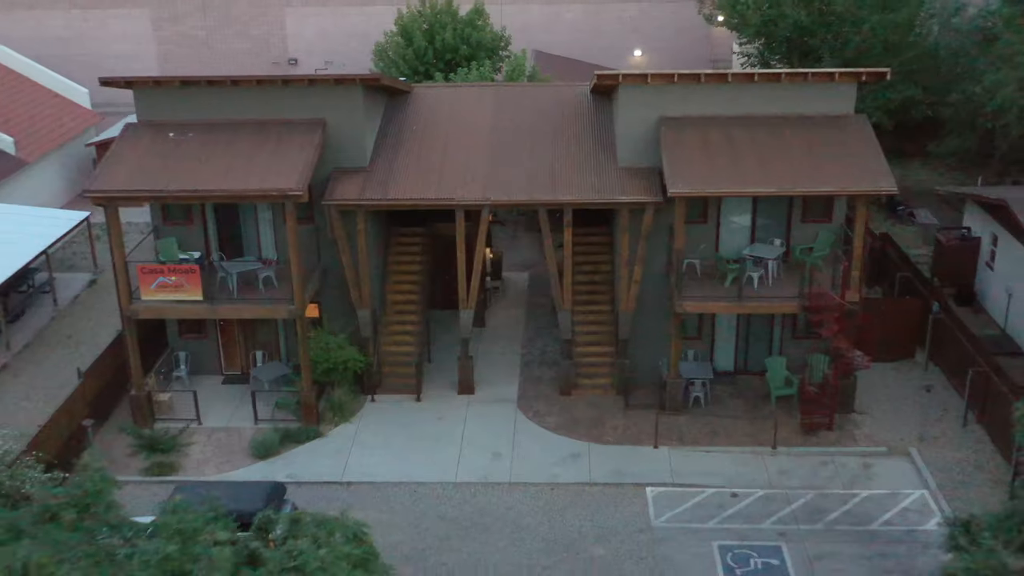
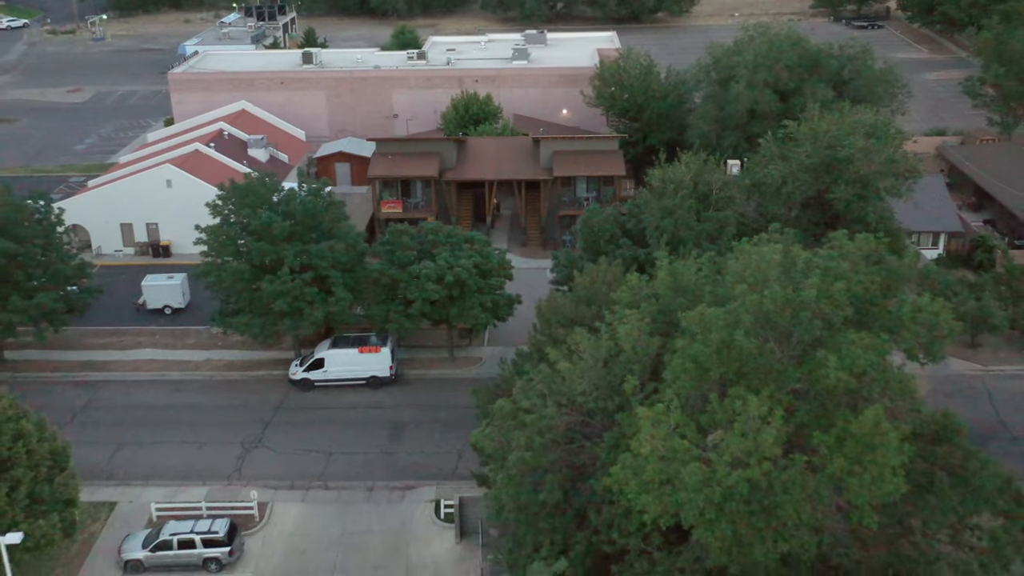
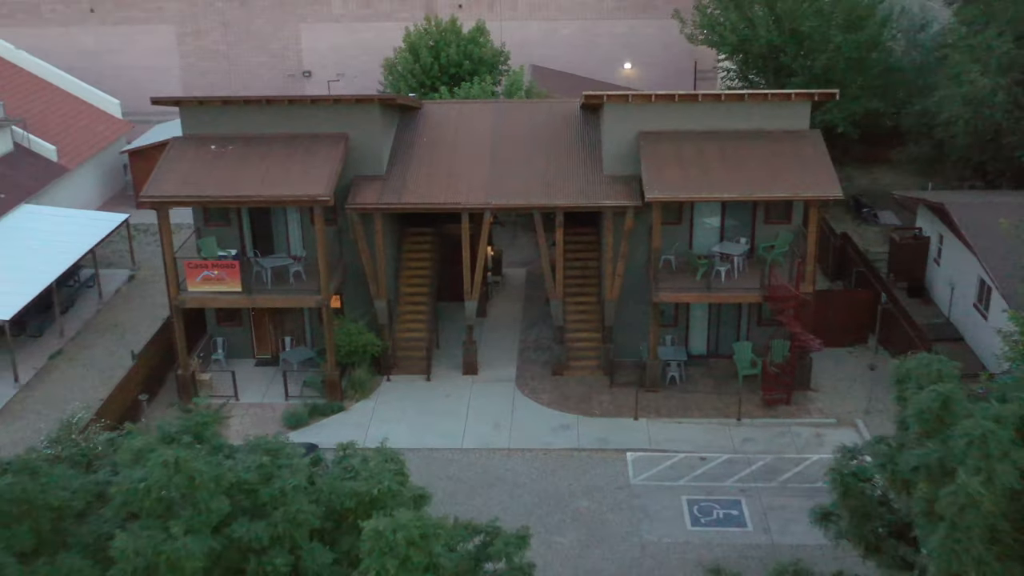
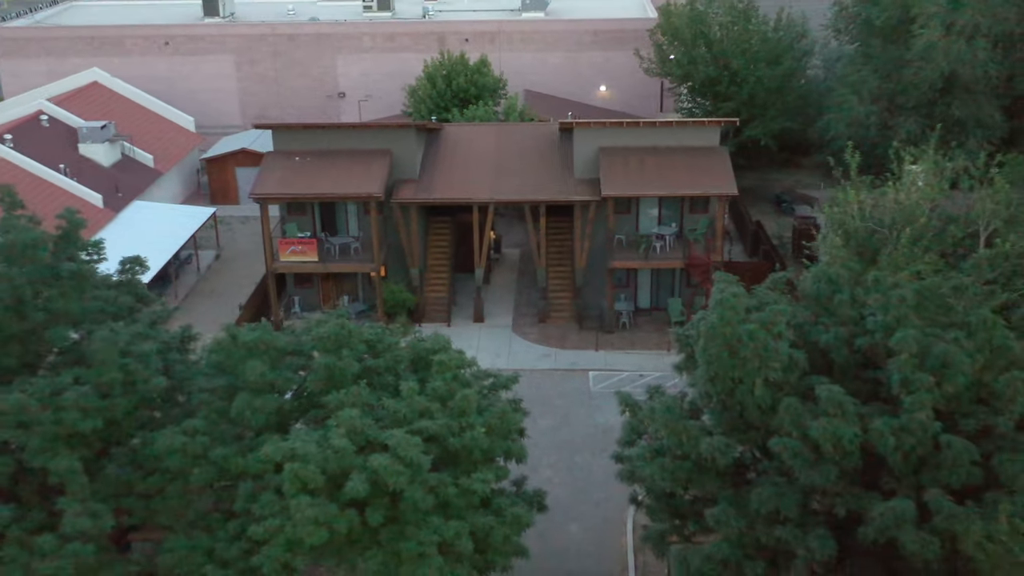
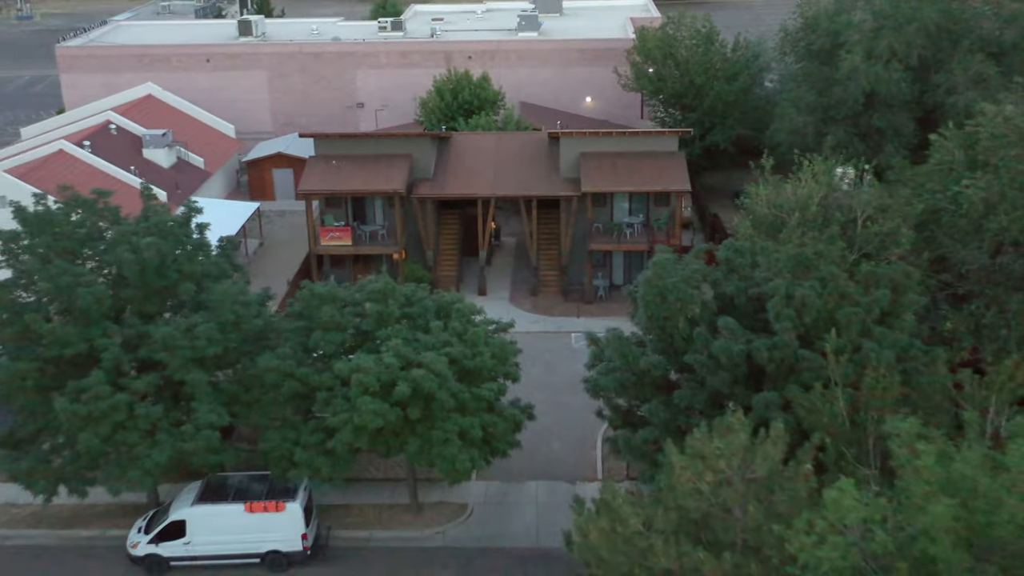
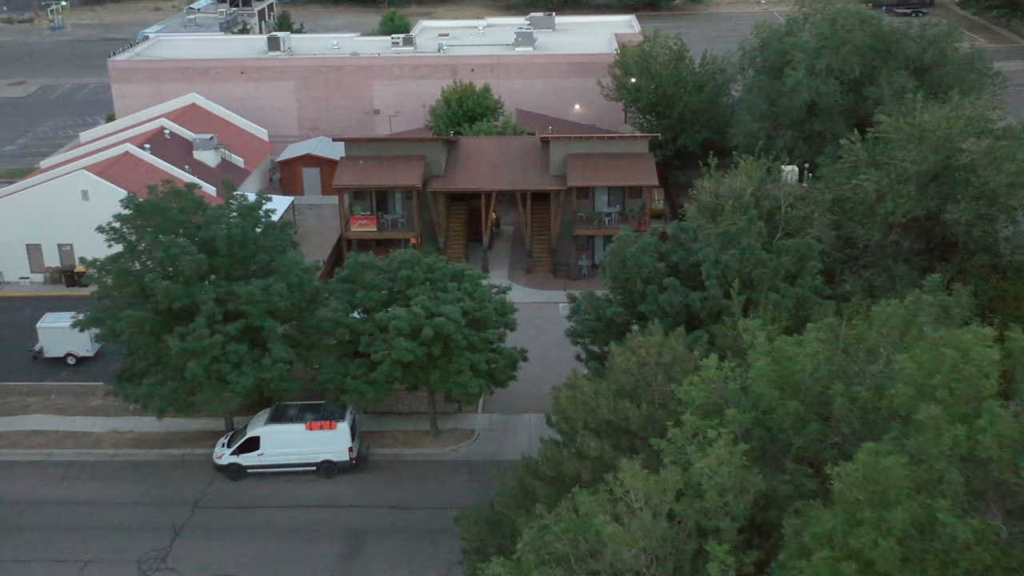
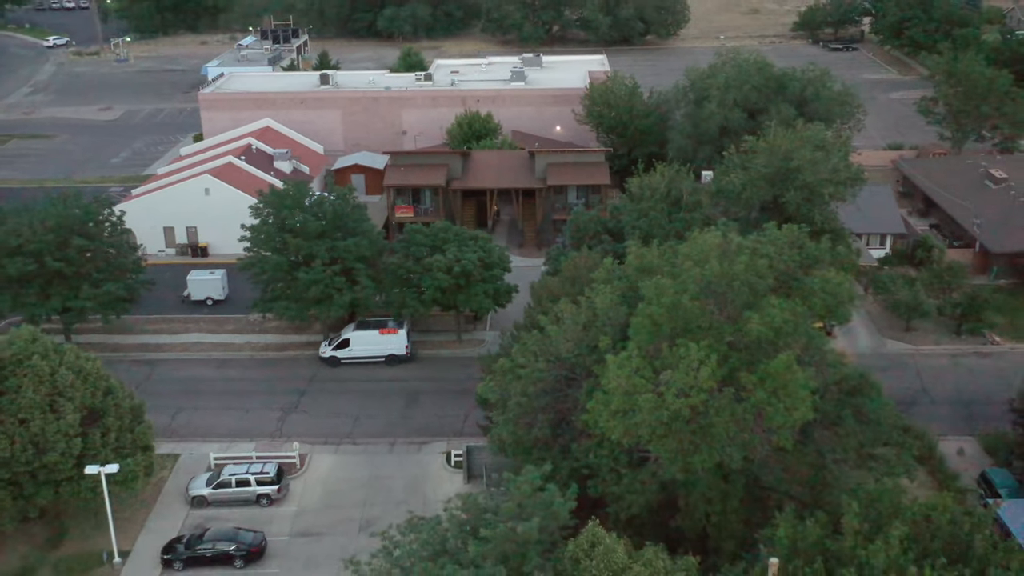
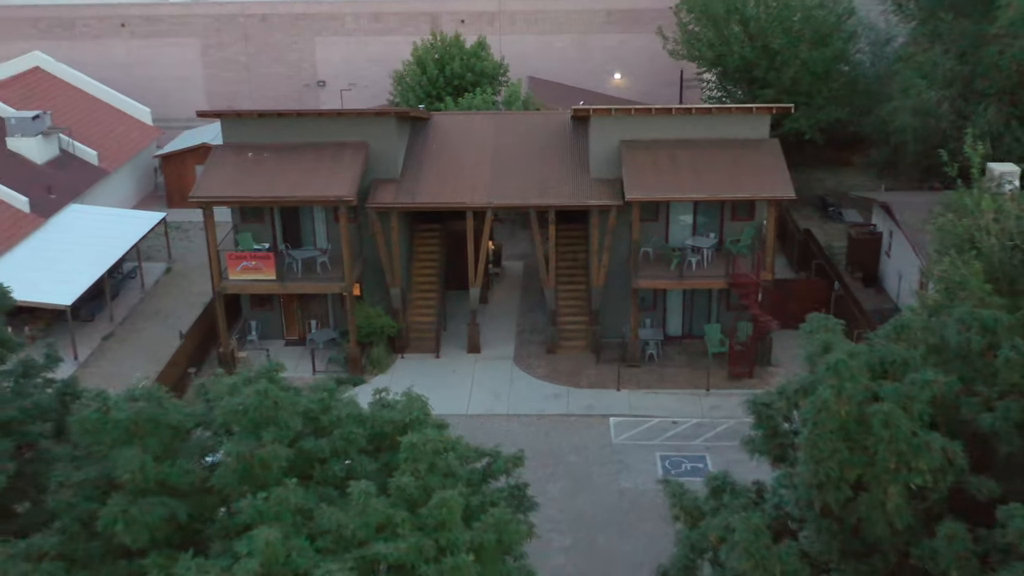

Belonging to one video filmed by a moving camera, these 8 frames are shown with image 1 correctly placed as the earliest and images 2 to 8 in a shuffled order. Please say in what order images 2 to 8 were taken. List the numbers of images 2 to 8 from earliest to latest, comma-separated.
3, 8, 4, 5, 6, 2, 7
